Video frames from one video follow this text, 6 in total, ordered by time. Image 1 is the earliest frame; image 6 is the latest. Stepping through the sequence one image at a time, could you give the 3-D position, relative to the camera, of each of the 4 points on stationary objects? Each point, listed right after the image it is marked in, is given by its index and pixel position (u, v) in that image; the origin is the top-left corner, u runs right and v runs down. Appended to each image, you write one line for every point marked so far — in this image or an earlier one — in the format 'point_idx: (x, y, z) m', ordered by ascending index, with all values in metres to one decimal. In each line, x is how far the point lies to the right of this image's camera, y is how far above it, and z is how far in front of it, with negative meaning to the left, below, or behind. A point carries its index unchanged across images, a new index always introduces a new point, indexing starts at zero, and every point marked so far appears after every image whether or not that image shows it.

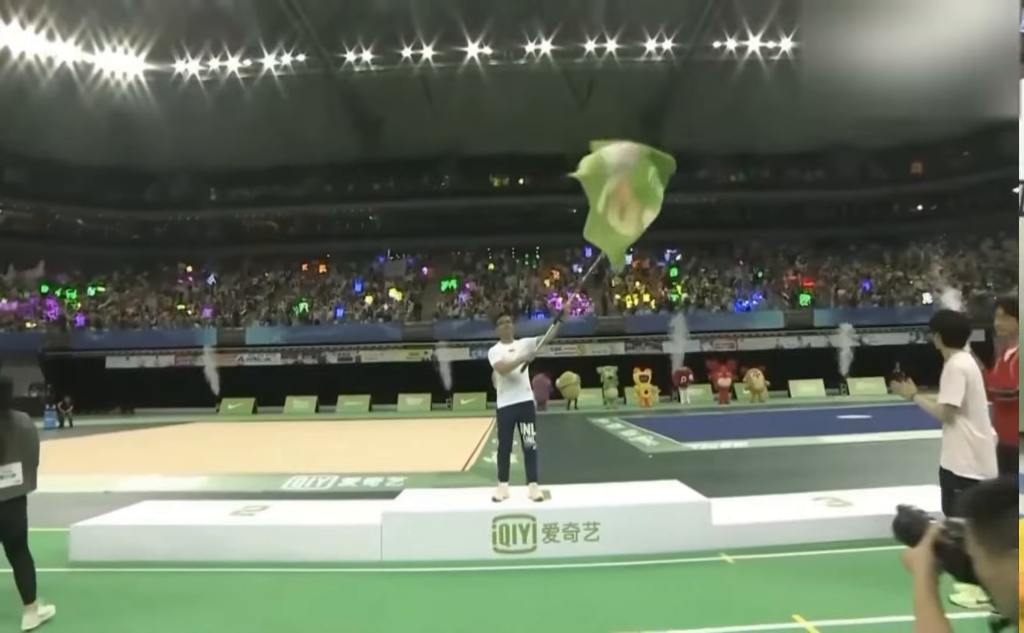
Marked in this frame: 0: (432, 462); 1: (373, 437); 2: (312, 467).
0: (-1.6, -2.7, +10.9) m
1: (-3.6, -3.1, +15.3) m
2: (-3.7, -2.8, +10.8) m
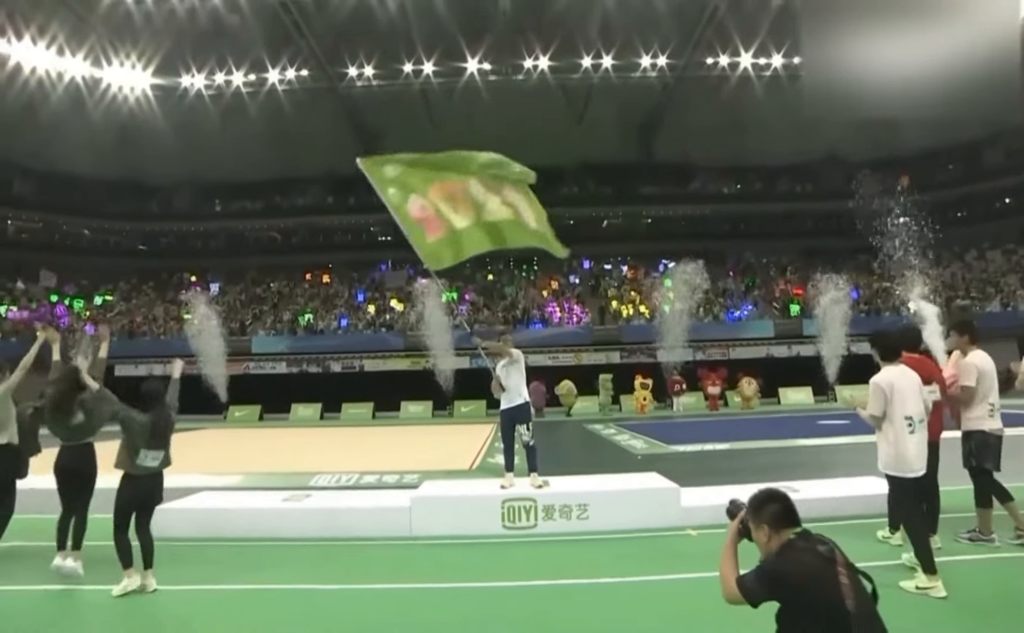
0: (-1.6, -2.9, +11.5) m
1: (-3.6, -3.4, +15.9) m
2: (-3.7, -3.0, +11.5) m
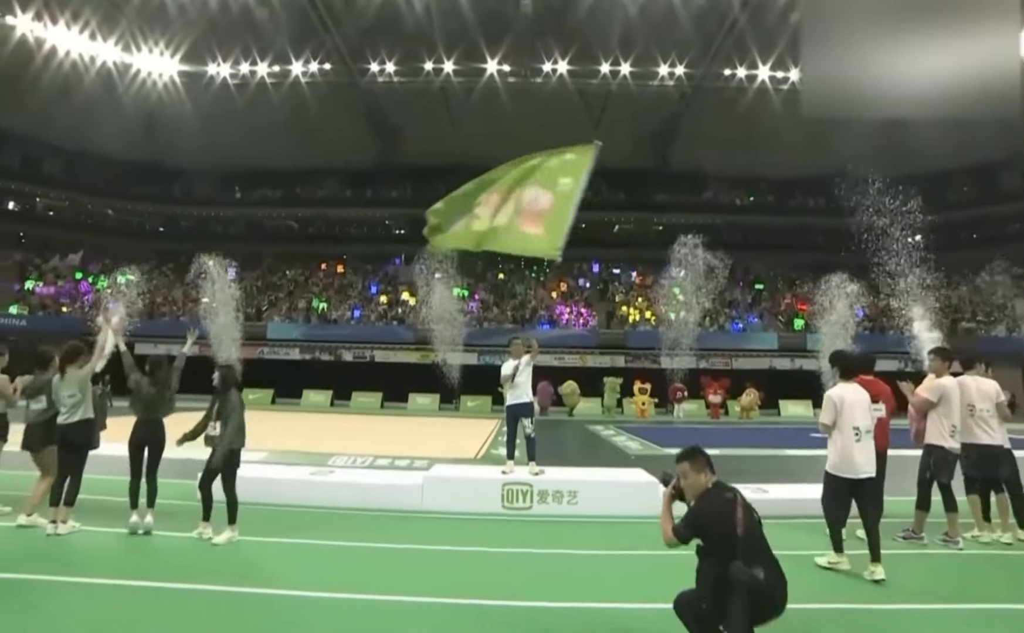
0: (-1.5, -2.9, +12.1) m
1: (-3.5, -3.3, +16.6) m
2: (-3.7, -2.8, +12.1) m
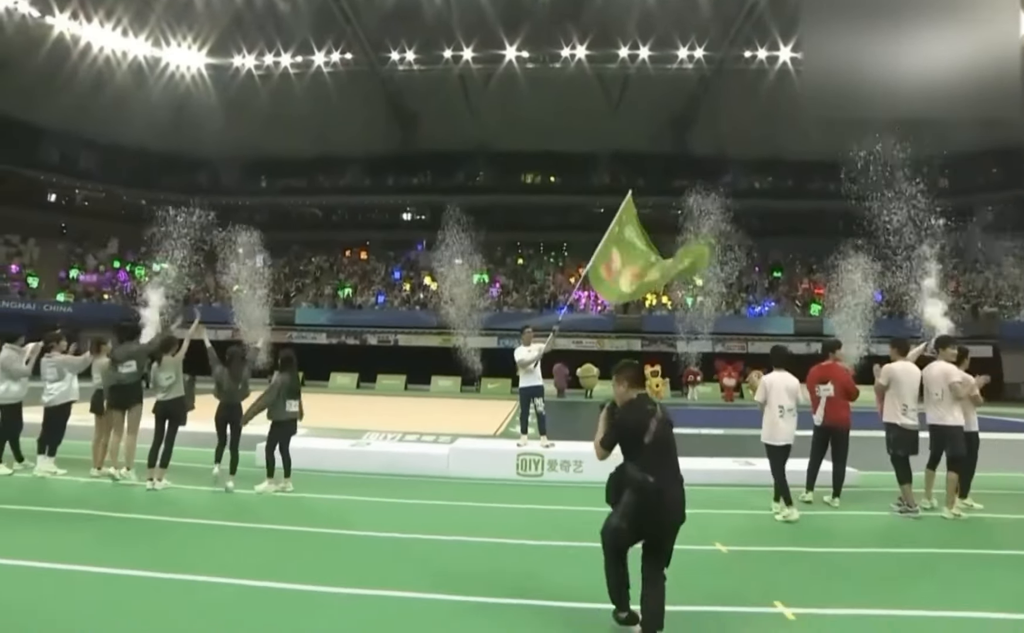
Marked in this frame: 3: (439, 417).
0: (-1.1, -2.6, +12.9) m
1: (-3.0, -2.8, +17.5) m
2: (-3.3, -2.6, +13.0) m
3: (-1.9, -2.7, +15.1) m
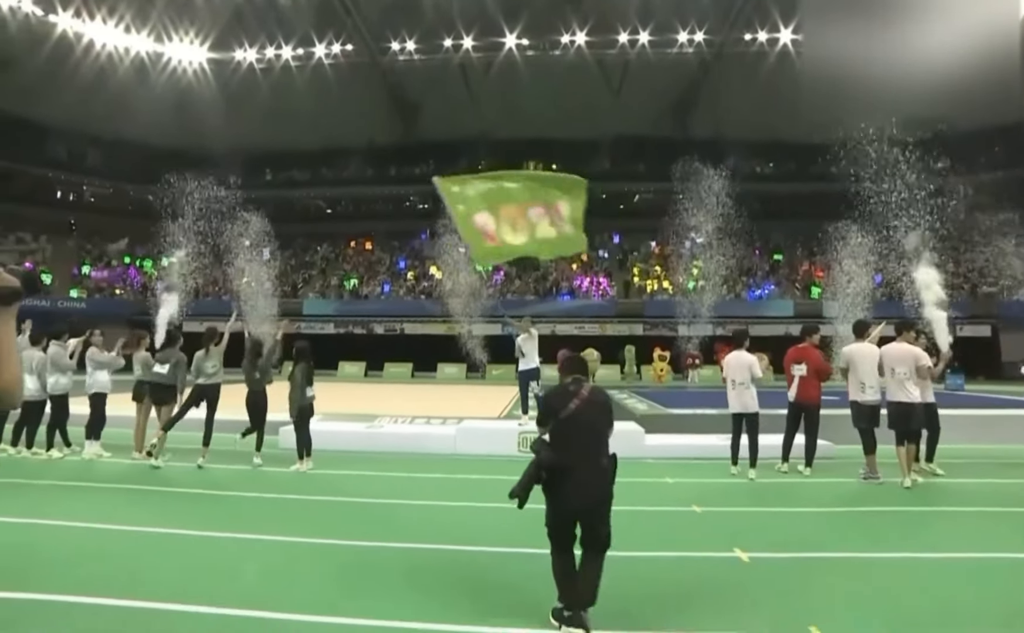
0: (-1.0, -2.3, +13.4) m
1: (-2.8, -2.5, +18.0) m
2: (-3.2, -2.3, +13.5) m
3: (-1.8, -2.4, +15.6) m
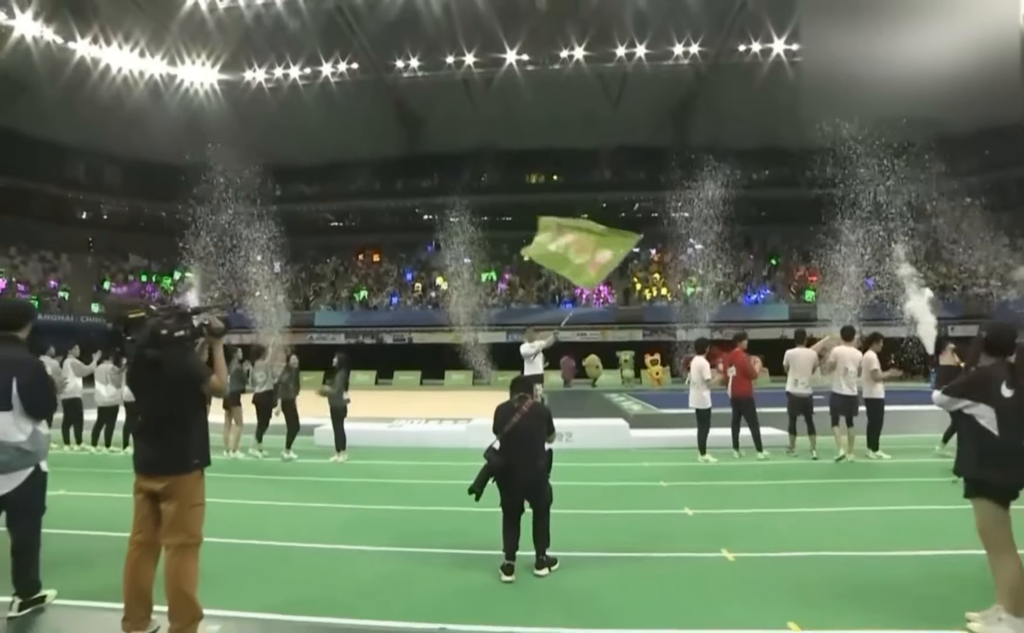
0: (-0.9, -2.6, +14.4) m
1: (-2.7, -2.8, +18.9) m
2: (-3.1, -2.6, +14.4) m
3: (-1.7, -2.7, +16.6) m
